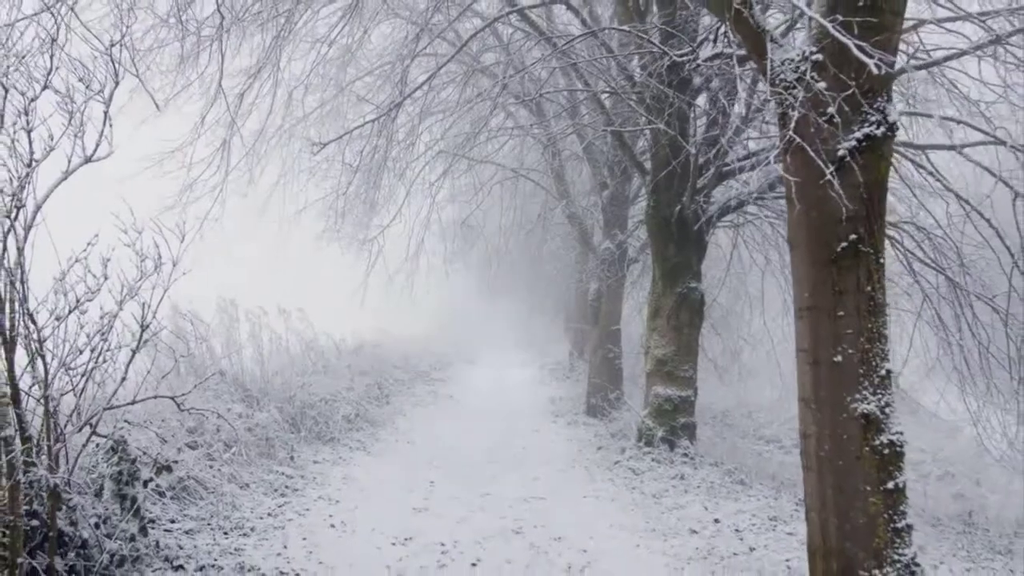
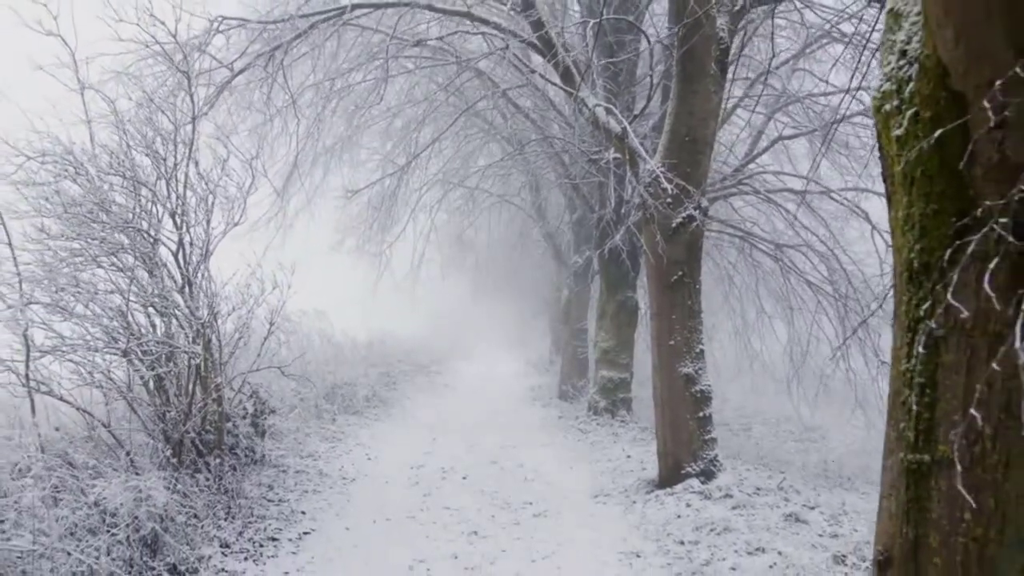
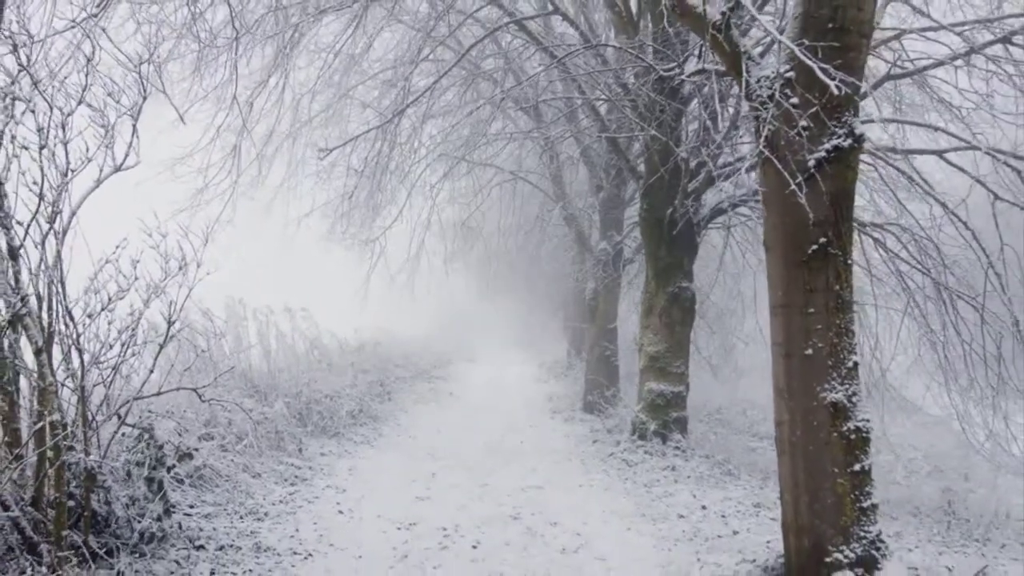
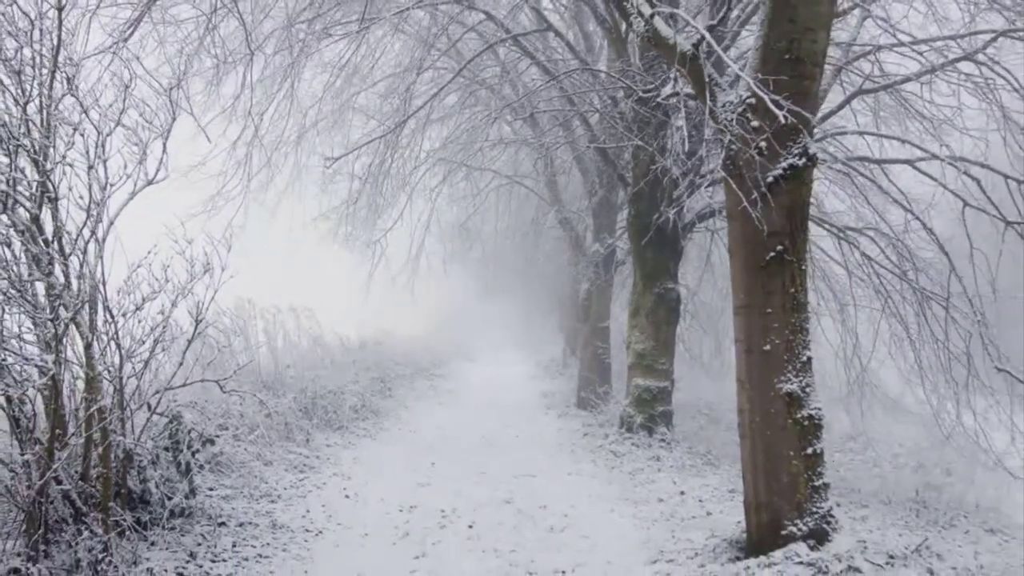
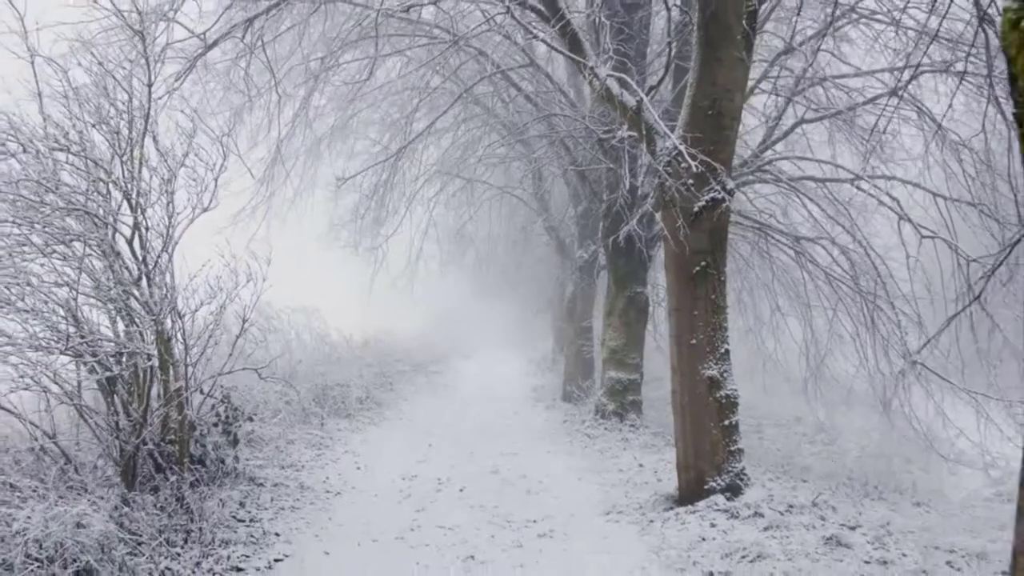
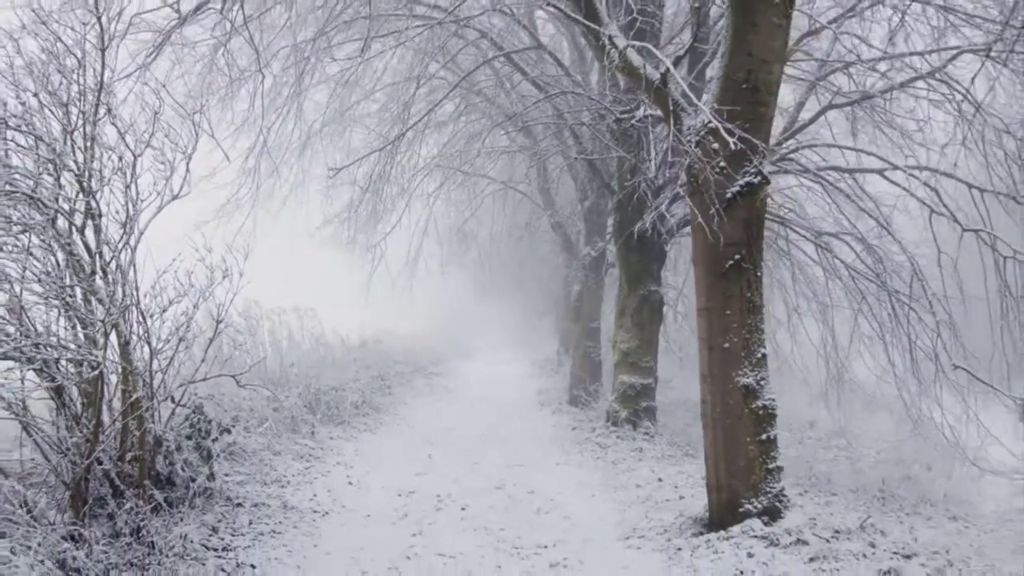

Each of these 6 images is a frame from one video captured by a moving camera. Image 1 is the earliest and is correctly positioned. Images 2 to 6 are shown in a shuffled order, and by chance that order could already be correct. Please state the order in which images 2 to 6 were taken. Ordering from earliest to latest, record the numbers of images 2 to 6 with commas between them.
3, 4, 6, 5, 2
